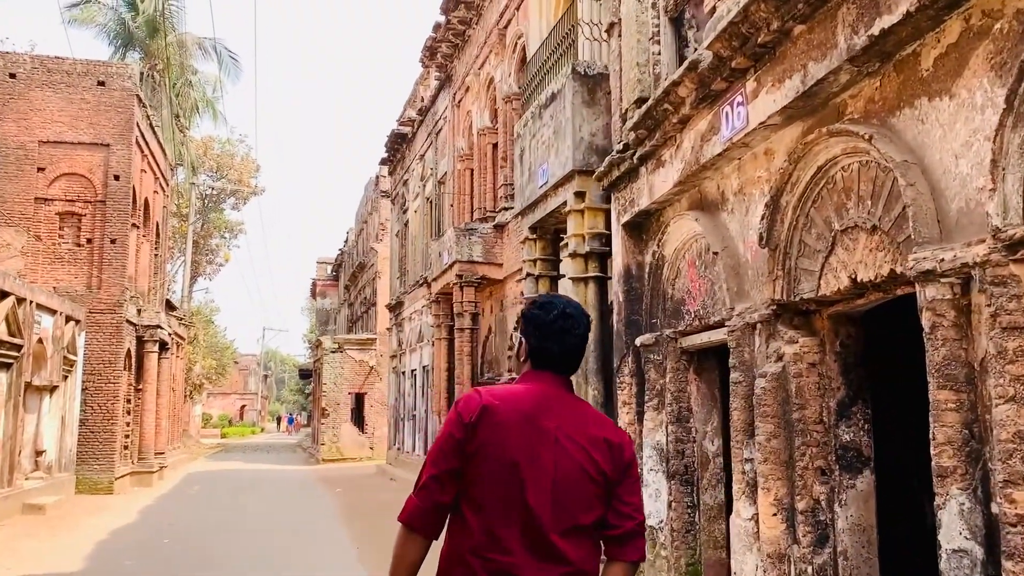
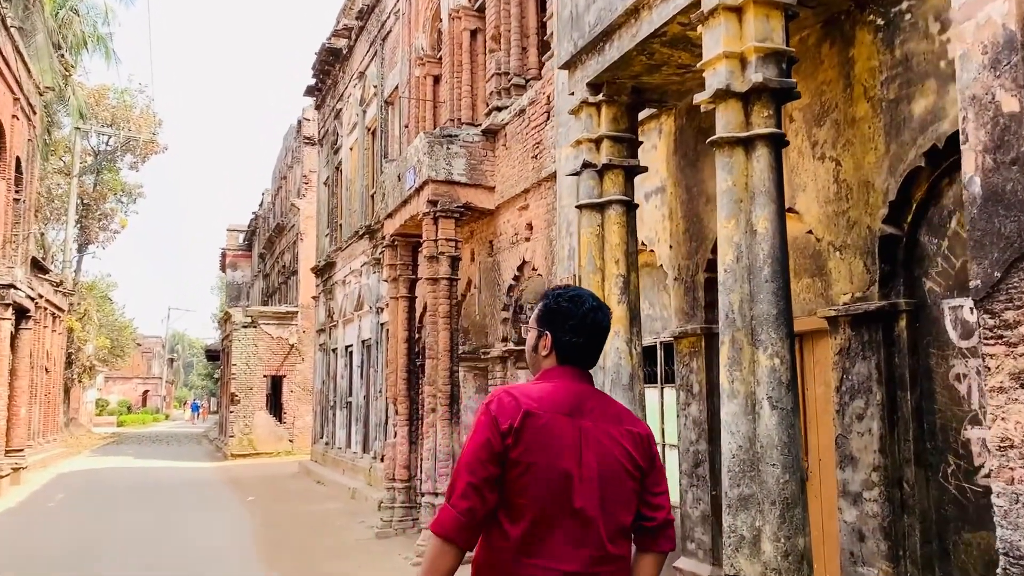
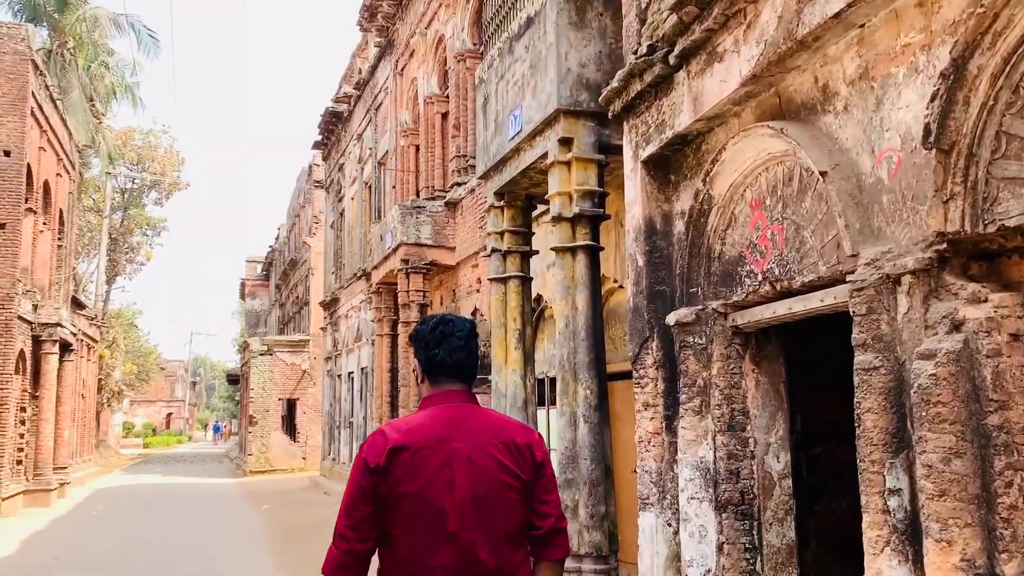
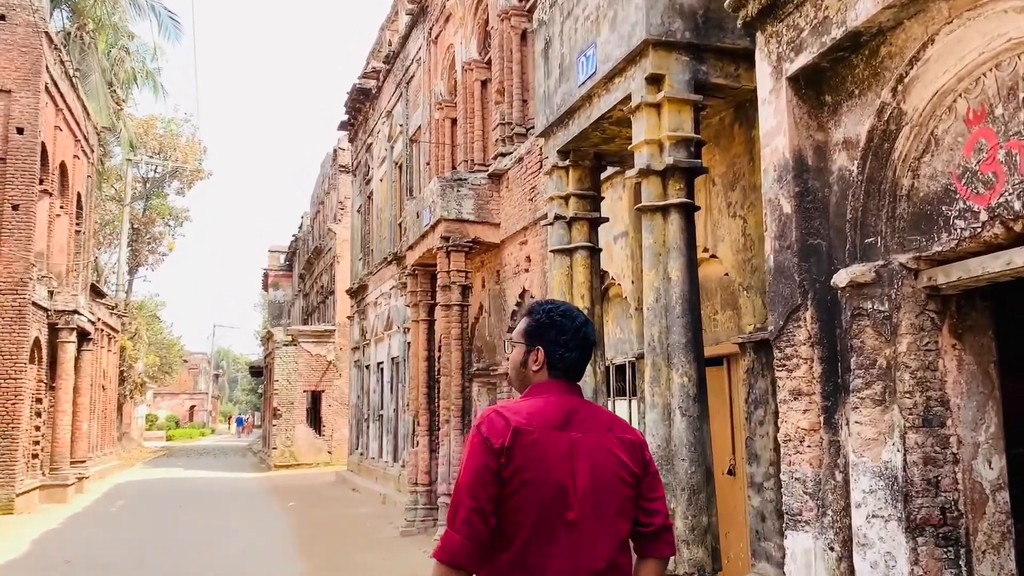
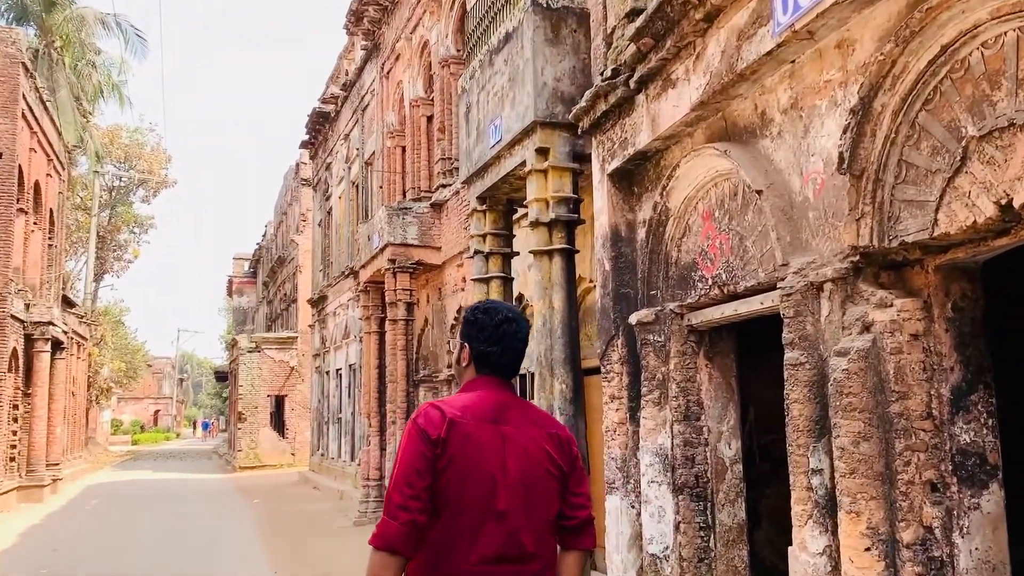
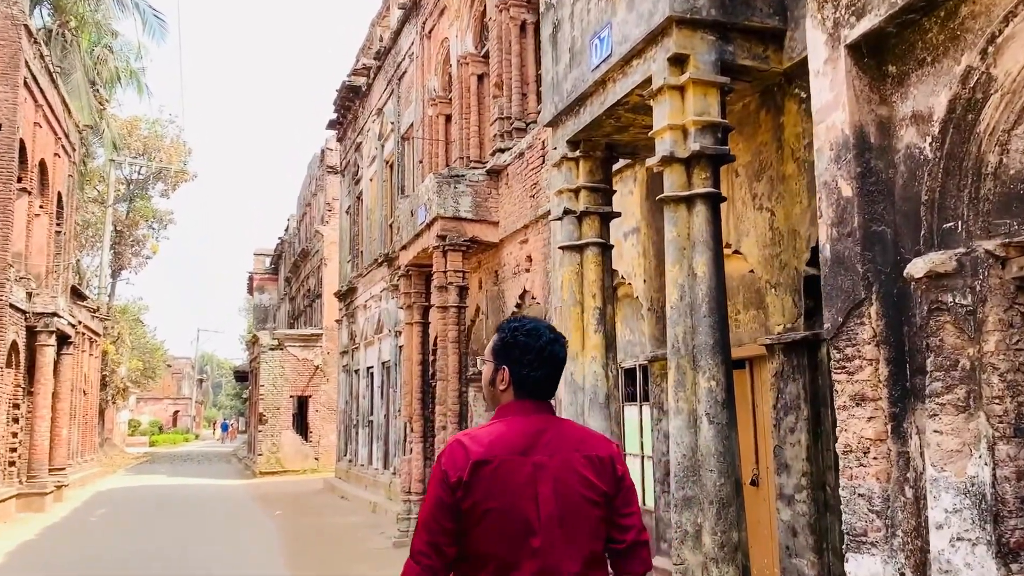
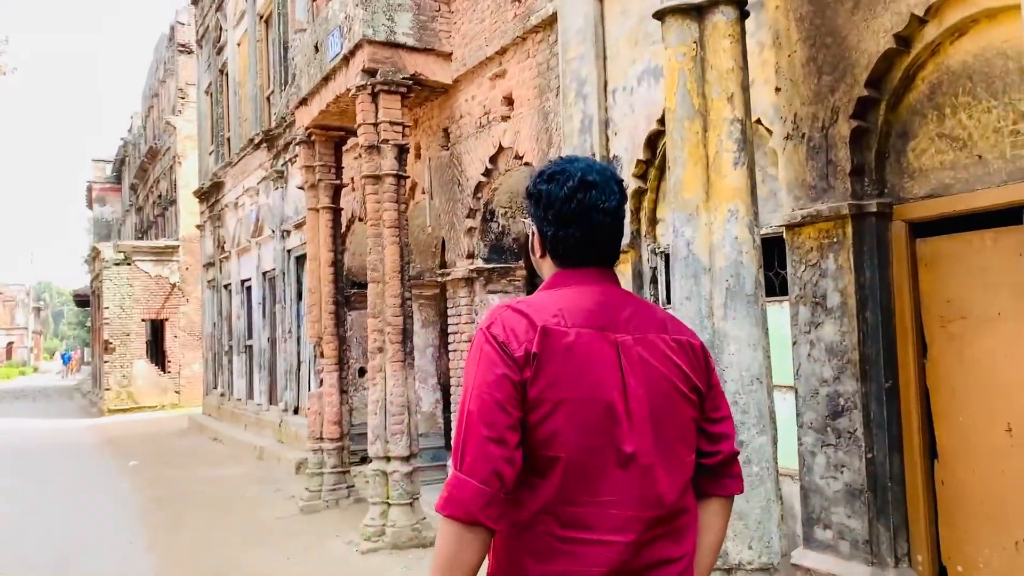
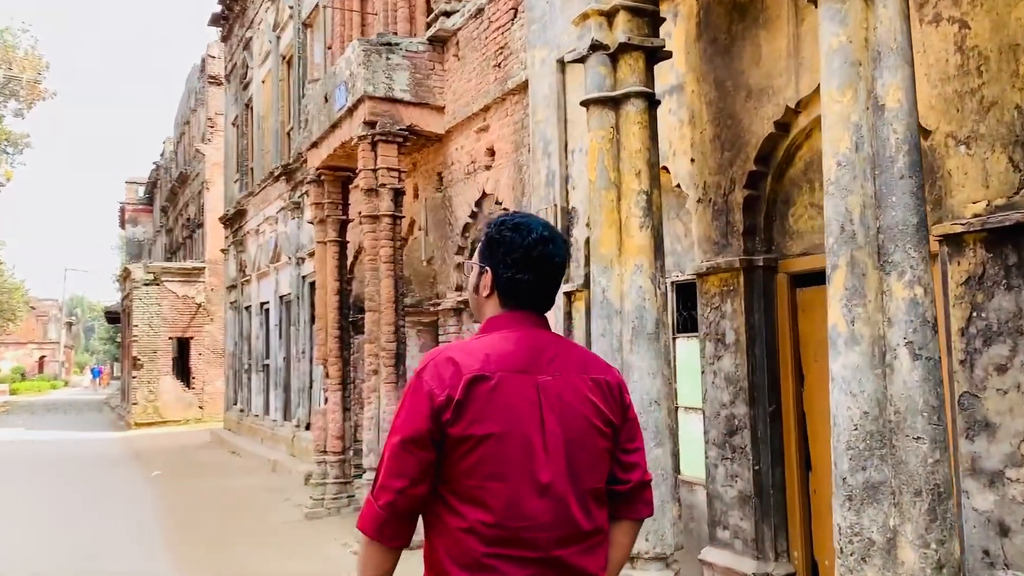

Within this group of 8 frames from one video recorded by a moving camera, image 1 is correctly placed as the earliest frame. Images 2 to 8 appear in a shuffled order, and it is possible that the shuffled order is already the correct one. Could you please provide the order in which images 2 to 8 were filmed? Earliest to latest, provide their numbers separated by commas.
5, 3, 4, 6, 2, 8, 7
